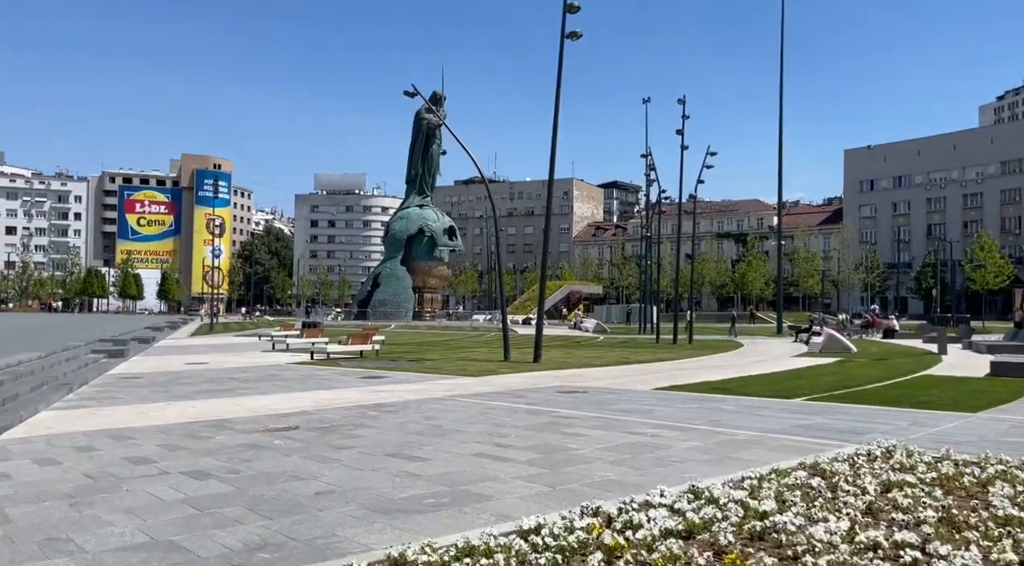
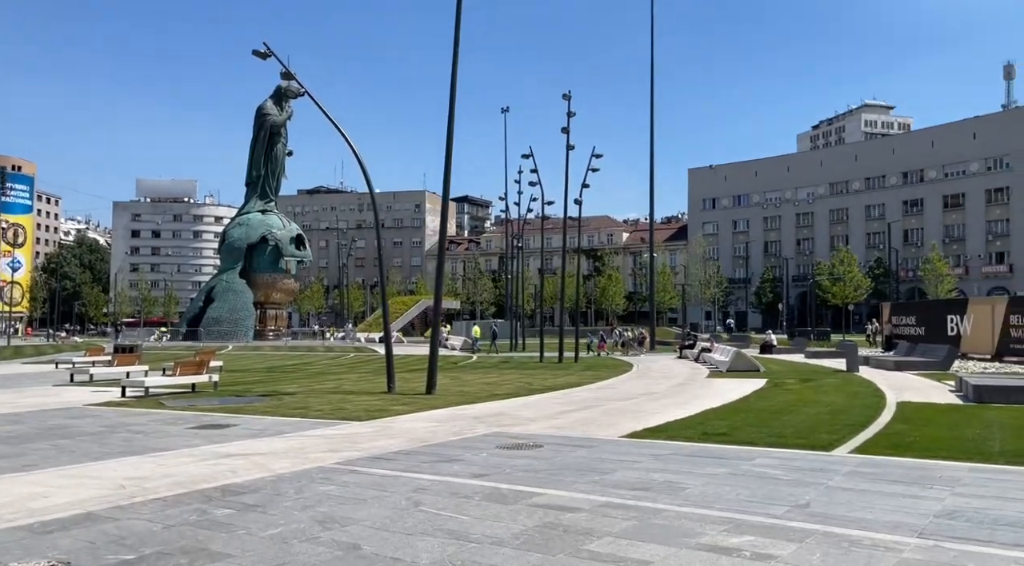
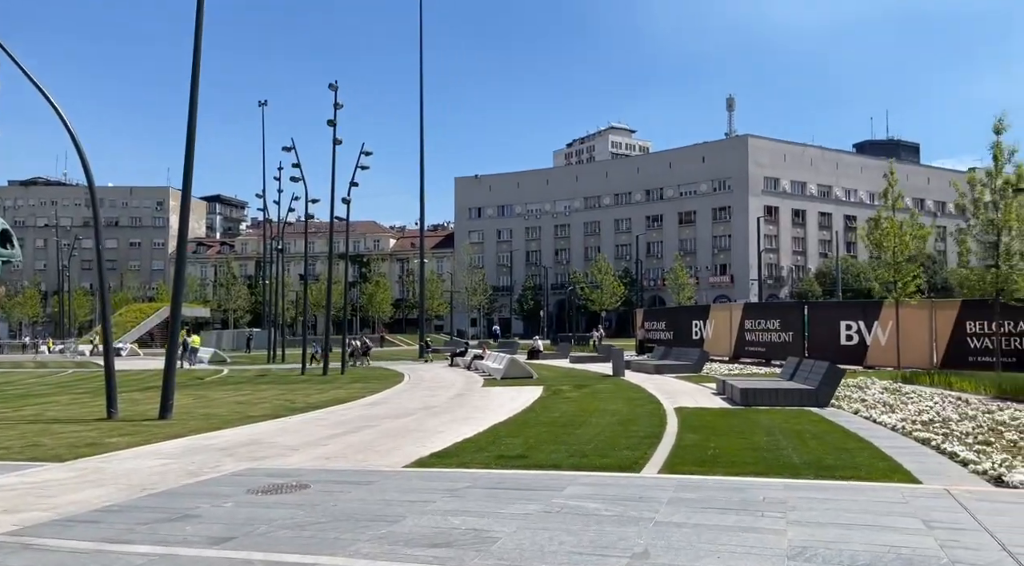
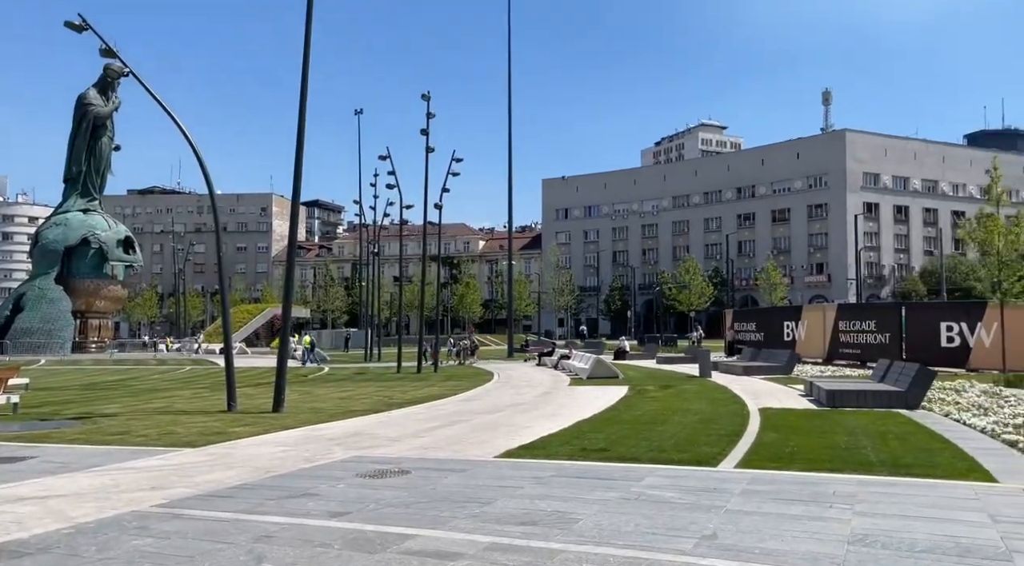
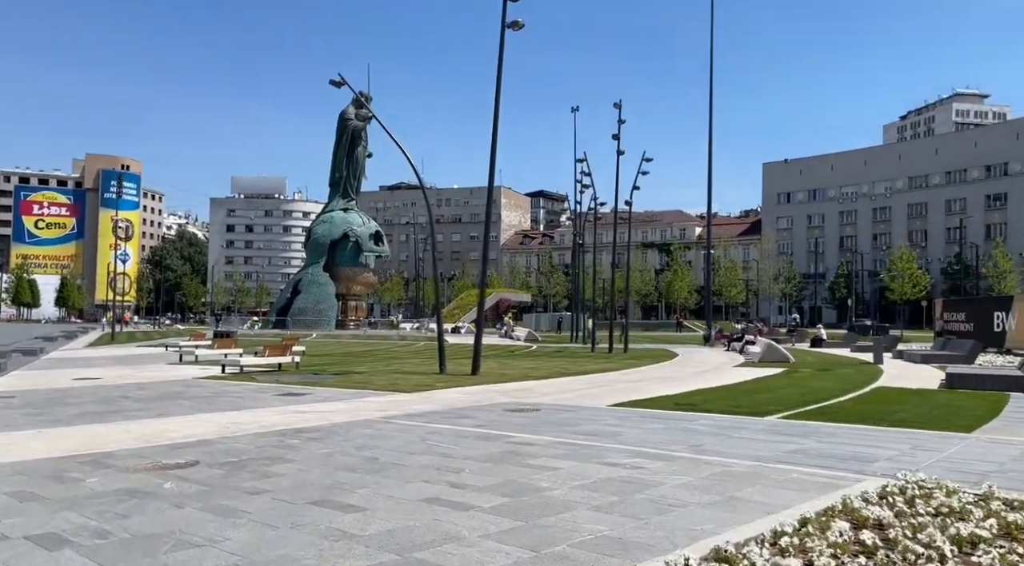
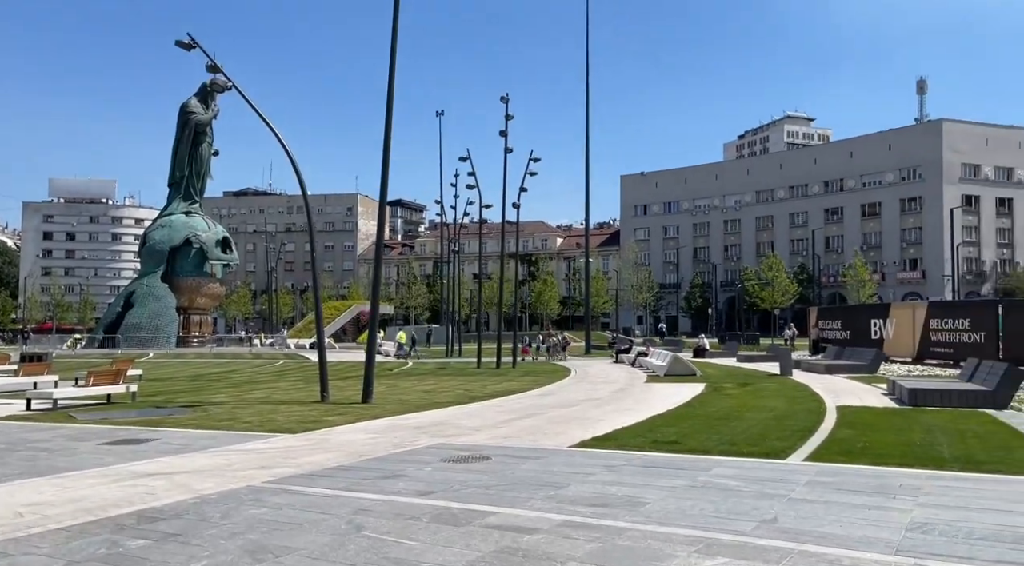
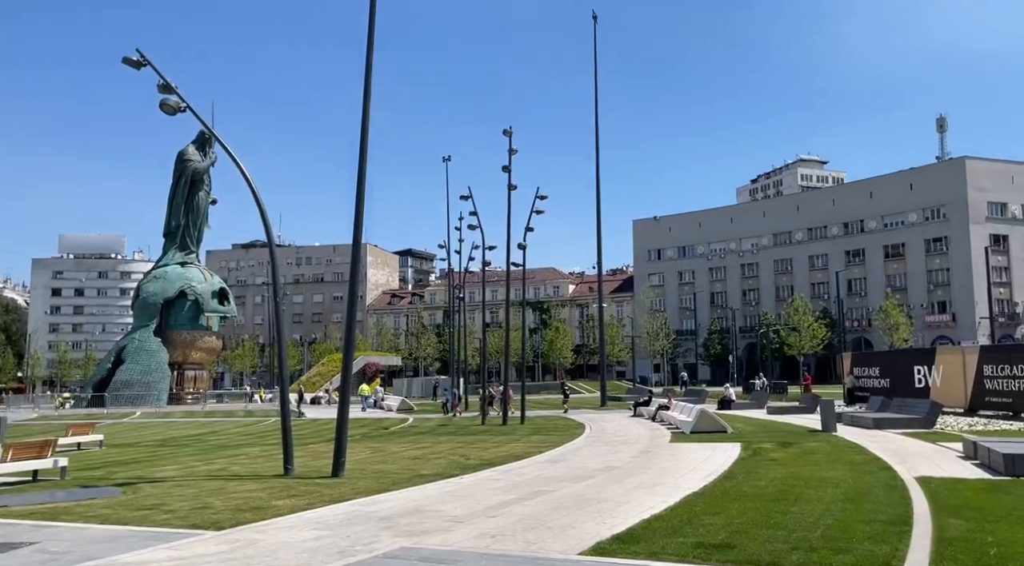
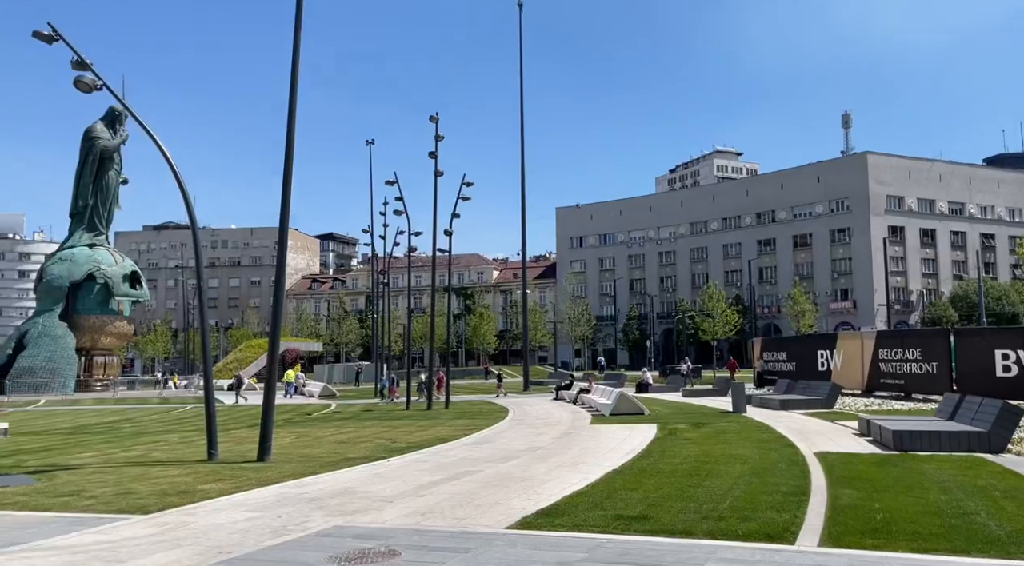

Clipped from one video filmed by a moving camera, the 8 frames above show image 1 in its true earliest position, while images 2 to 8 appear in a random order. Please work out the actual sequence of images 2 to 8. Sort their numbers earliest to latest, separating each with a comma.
5, 2, 6, 4, 3, 8, 7
